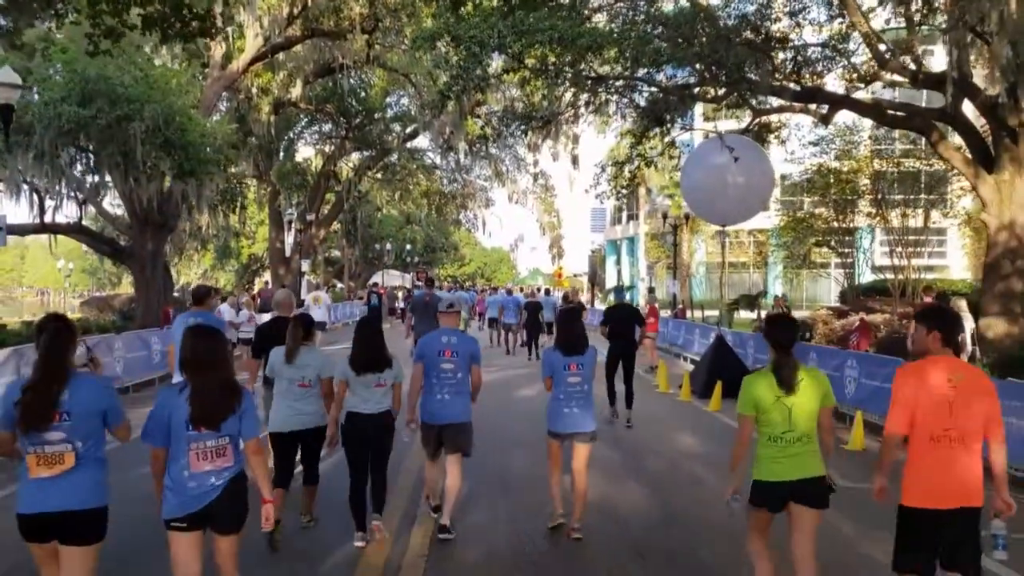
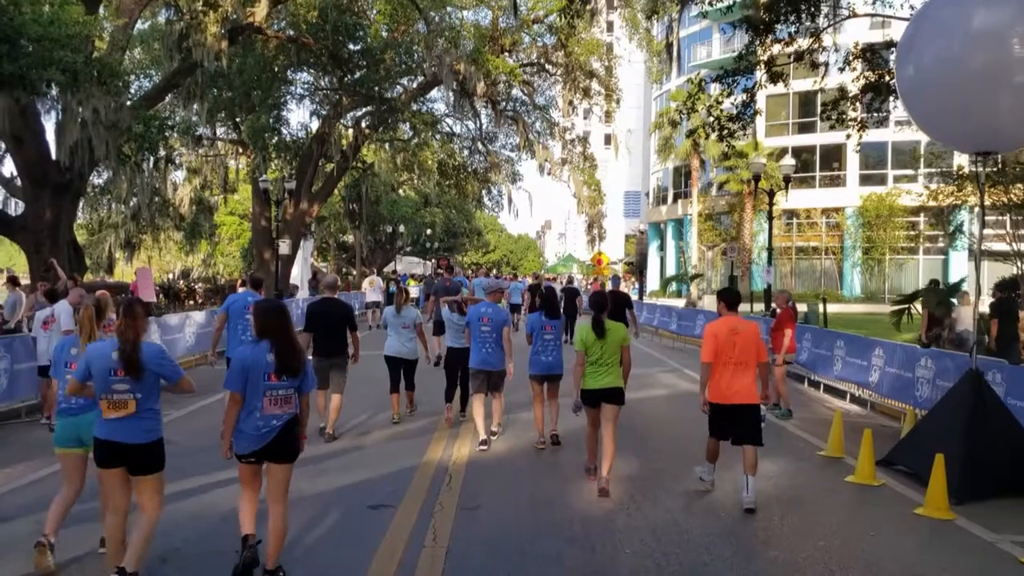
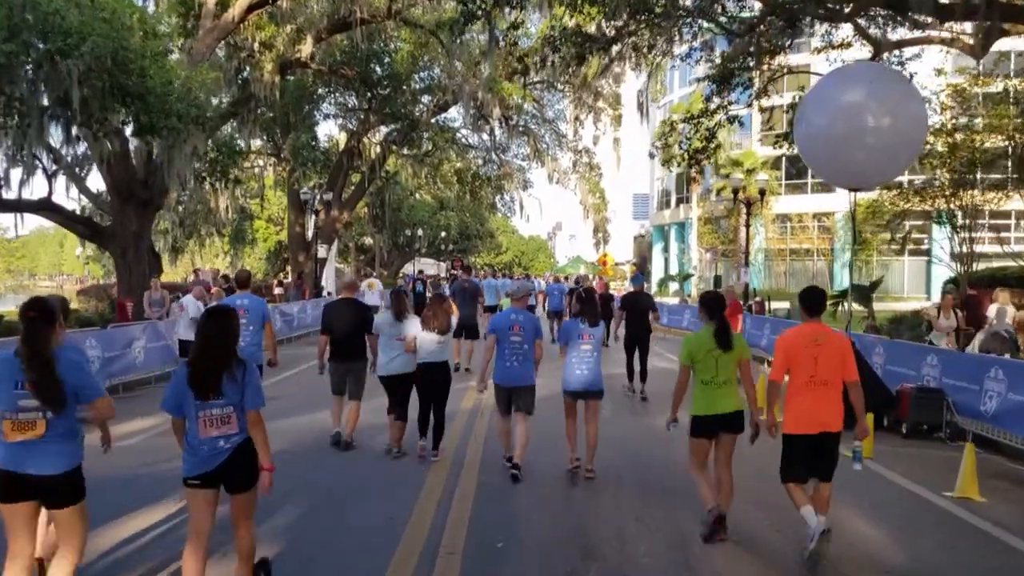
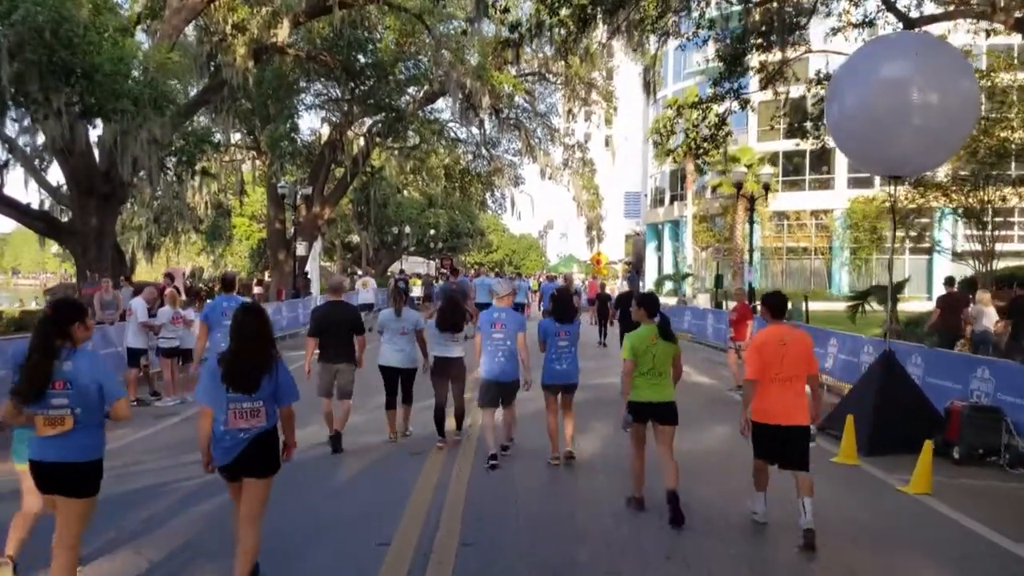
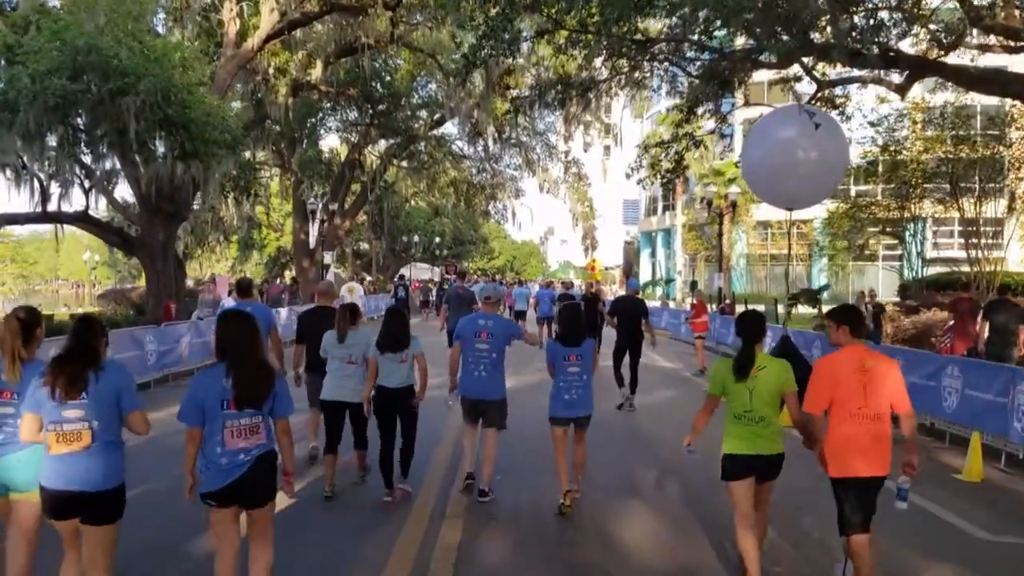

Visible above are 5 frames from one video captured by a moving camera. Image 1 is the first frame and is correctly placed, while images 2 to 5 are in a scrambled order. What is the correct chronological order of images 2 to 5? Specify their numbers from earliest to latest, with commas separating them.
5, 3, 4, 2
